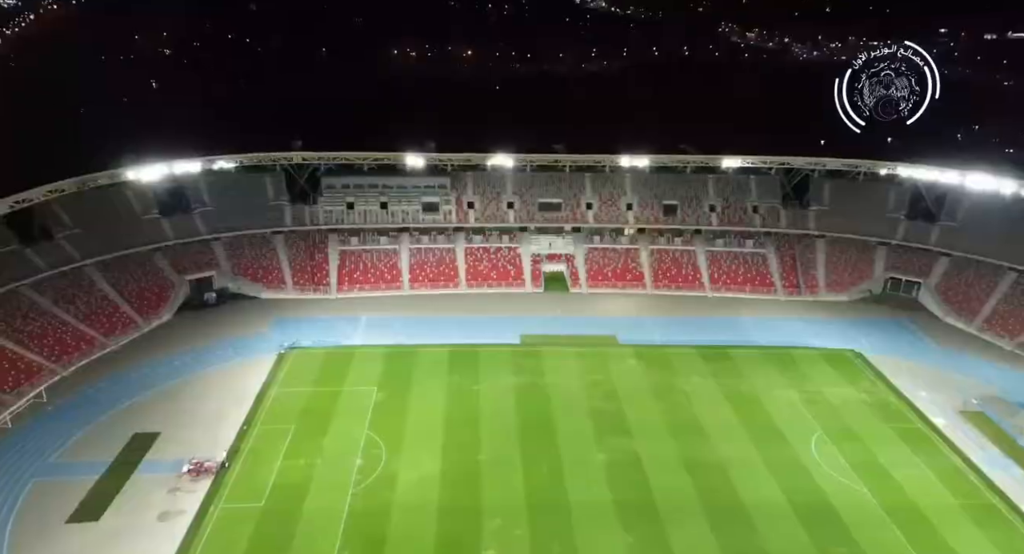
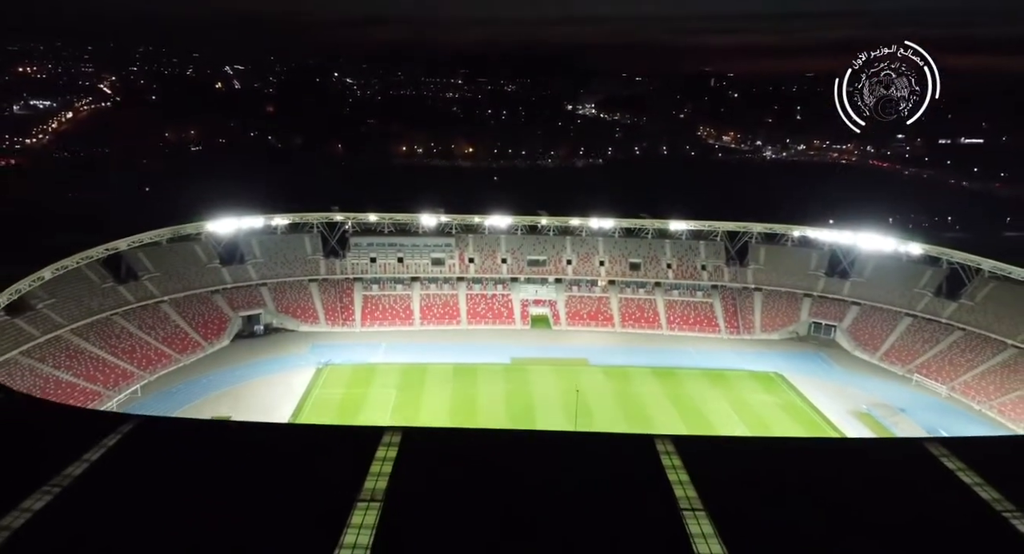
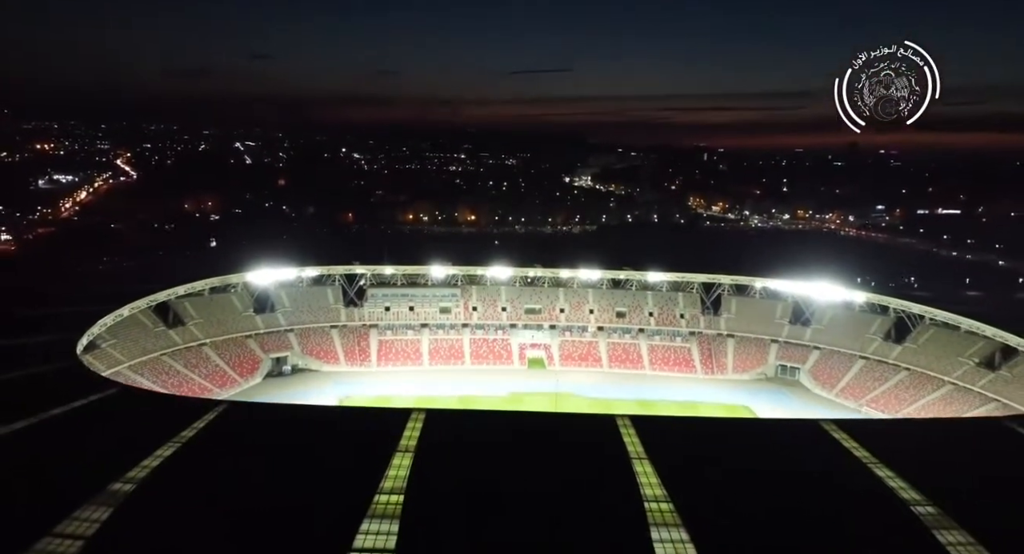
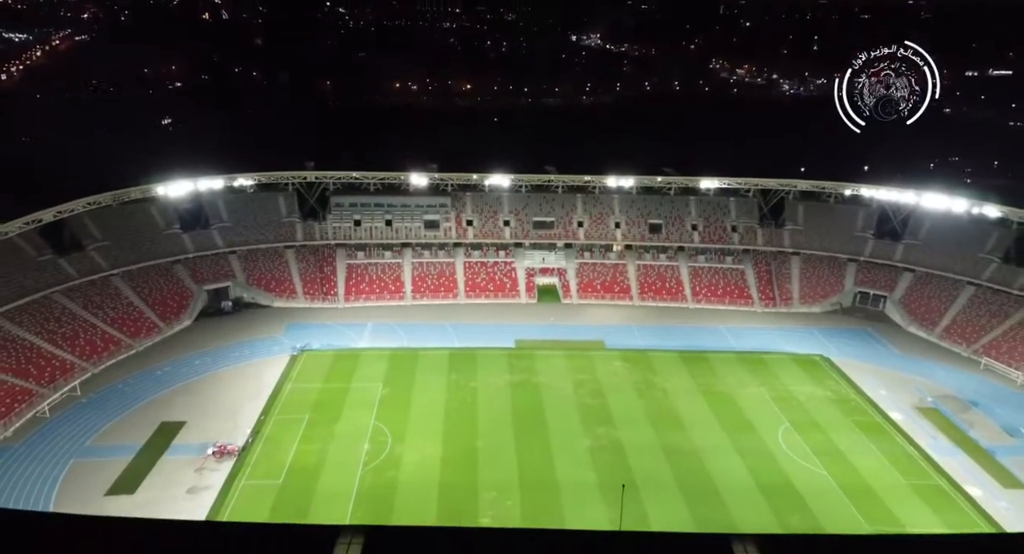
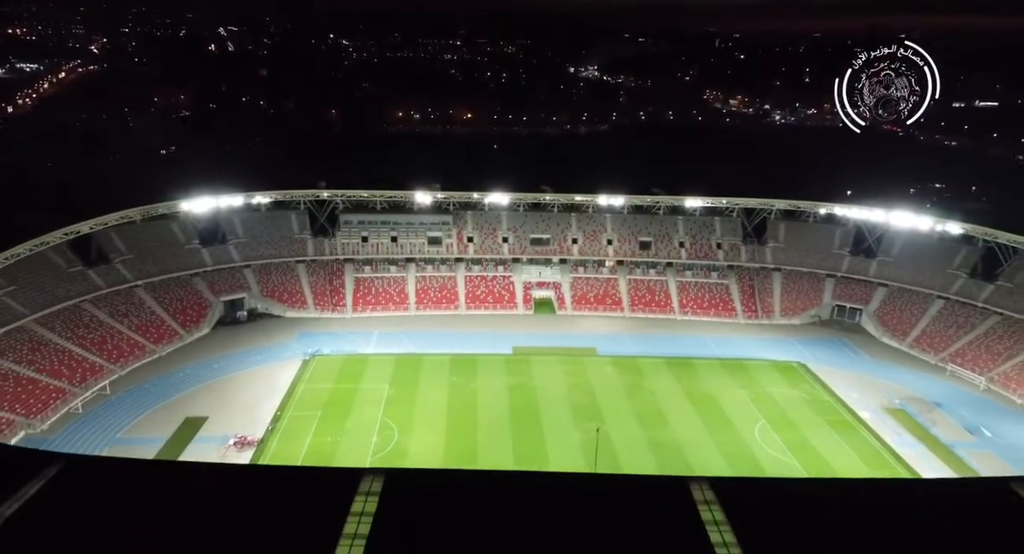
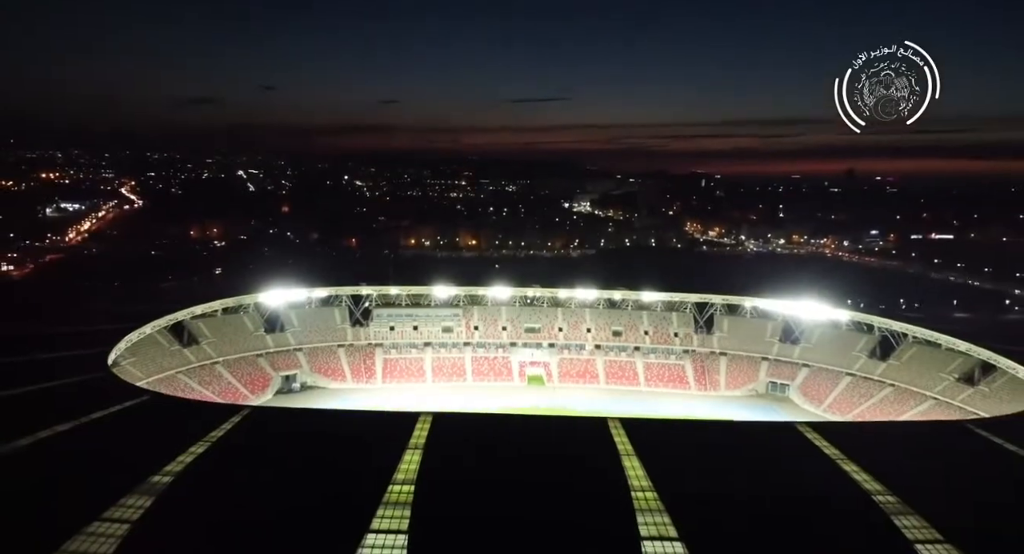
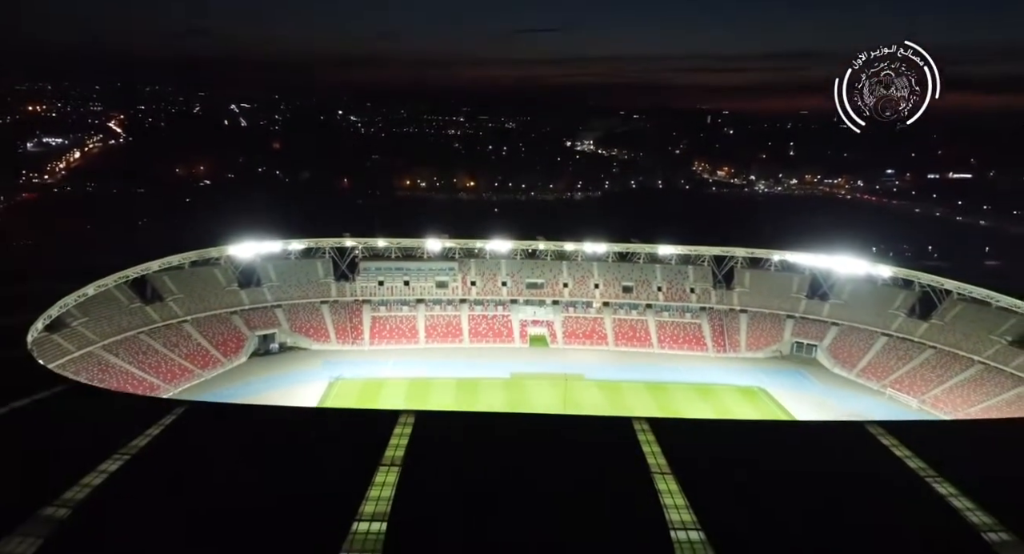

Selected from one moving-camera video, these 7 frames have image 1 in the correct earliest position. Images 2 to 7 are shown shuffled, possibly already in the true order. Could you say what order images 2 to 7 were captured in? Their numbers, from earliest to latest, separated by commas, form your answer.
4, 5, 2, 7, 3, 6
